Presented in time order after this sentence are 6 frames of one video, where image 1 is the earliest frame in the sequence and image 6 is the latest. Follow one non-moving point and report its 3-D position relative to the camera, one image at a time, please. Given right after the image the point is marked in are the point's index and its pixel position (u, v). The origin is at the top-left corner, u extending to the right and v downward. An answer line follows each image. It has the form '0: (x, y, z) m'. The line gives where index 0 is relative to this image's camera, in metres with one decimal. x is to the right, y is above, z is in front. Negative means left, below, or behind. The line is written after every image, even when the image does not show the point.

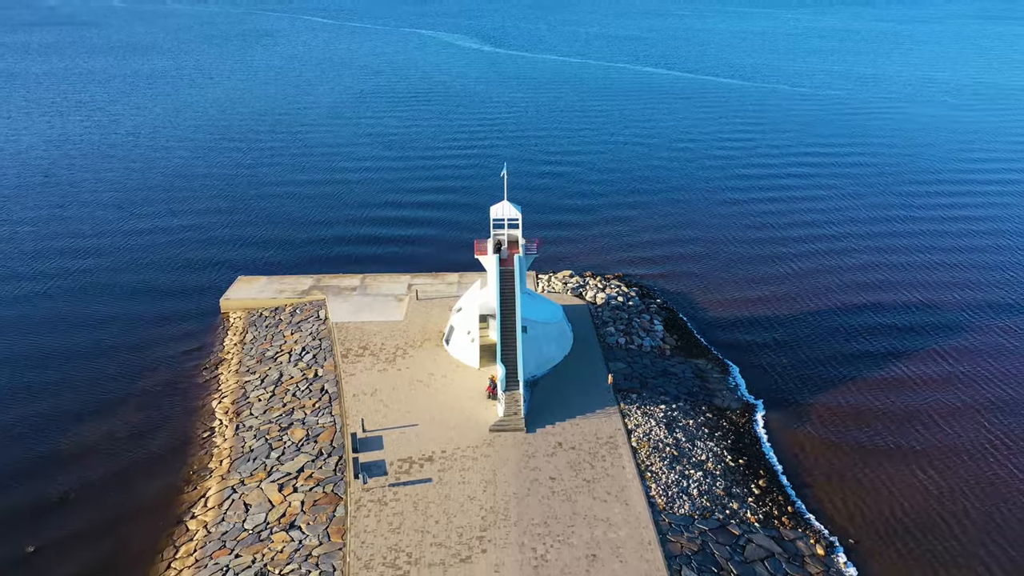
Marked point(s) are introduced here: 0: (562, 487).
0: (+1.4, -5.5, +19.4) m
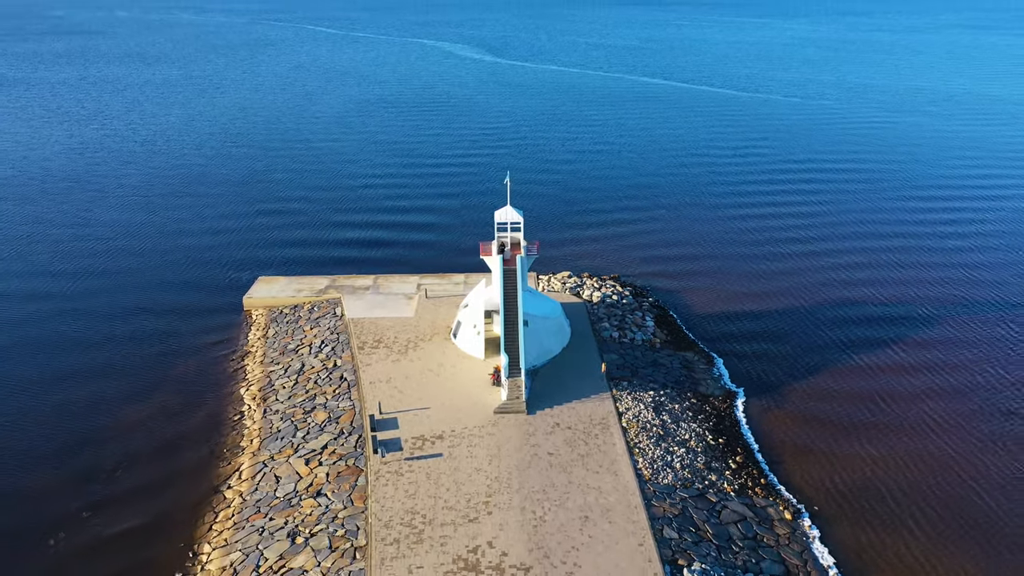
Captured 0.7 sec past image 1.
0: (+1.5, -5.3, +21.8) m
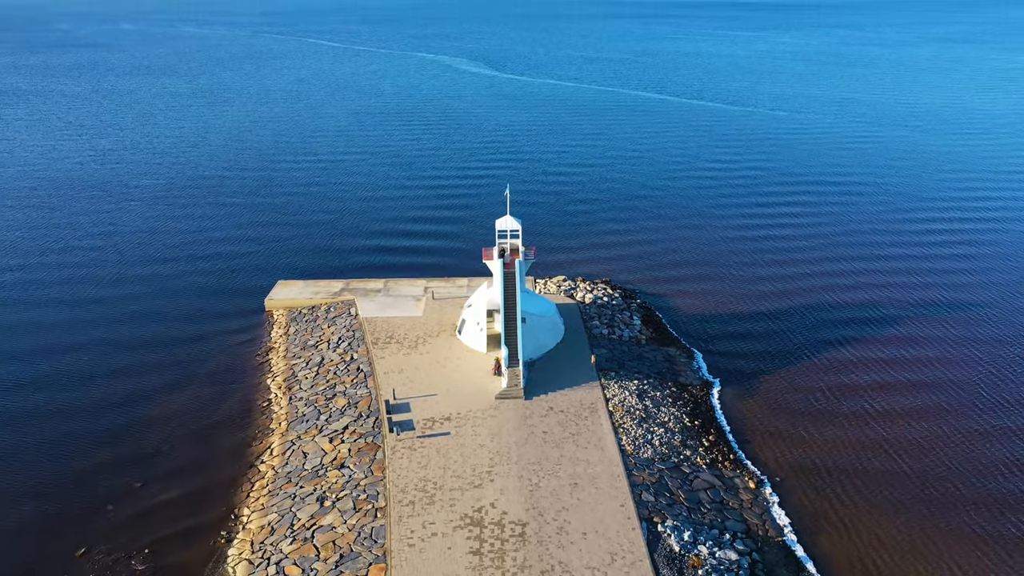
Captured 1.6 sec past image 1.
0: (+1.4, -5.3, +24.8) m
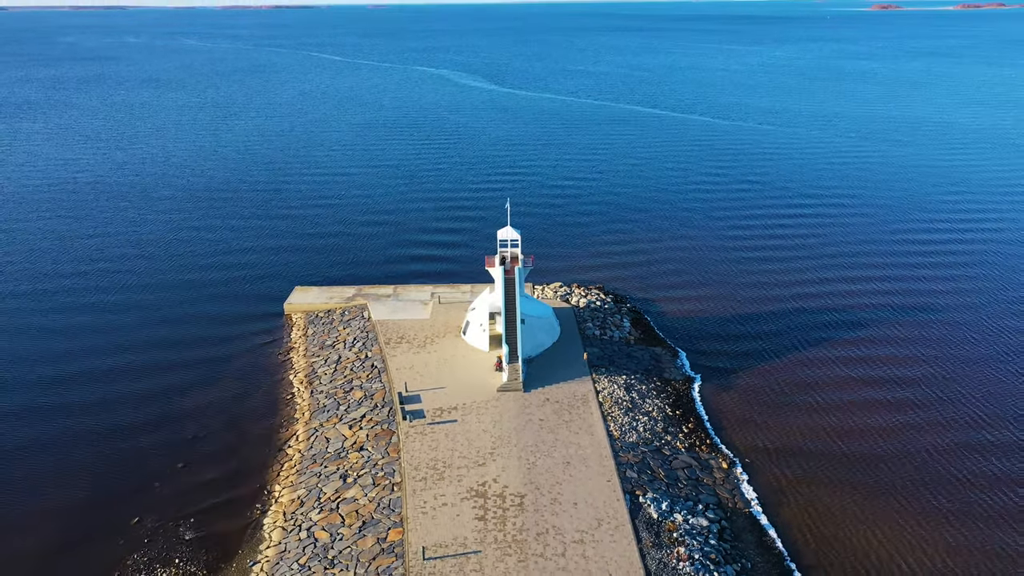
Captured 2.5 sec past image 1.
0: (+1.4, -5.4, +27.9) m
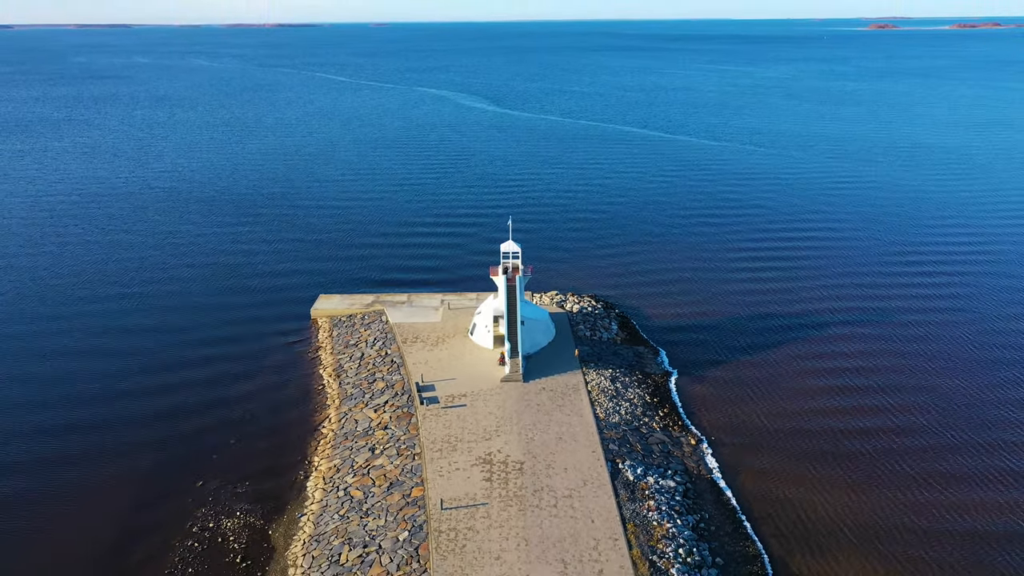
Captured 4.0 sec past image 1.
0: (+1.5, -5.6, +33.0) m
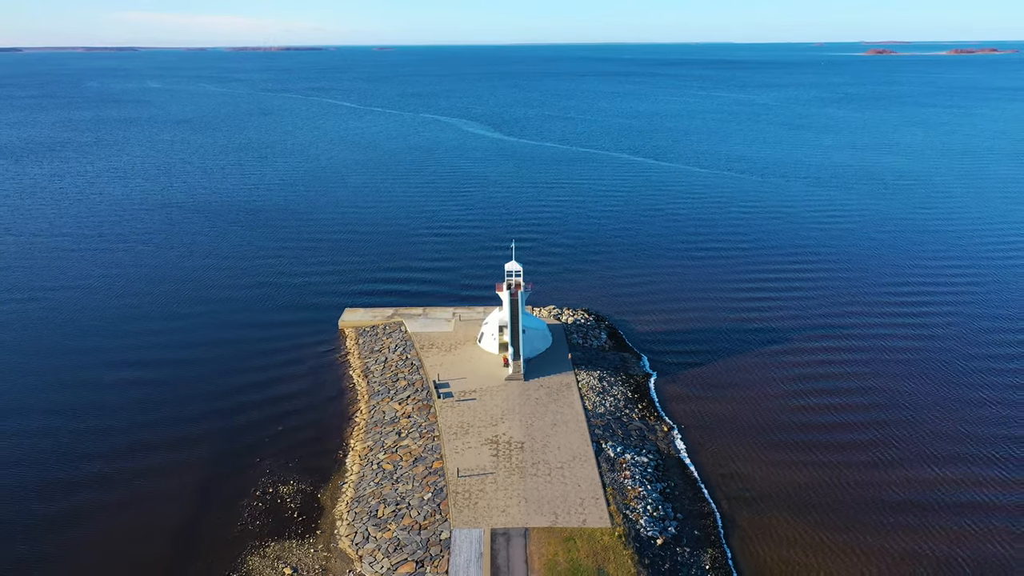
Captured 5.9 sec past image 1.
0: (+1.6, -6.3, +39.4) m
